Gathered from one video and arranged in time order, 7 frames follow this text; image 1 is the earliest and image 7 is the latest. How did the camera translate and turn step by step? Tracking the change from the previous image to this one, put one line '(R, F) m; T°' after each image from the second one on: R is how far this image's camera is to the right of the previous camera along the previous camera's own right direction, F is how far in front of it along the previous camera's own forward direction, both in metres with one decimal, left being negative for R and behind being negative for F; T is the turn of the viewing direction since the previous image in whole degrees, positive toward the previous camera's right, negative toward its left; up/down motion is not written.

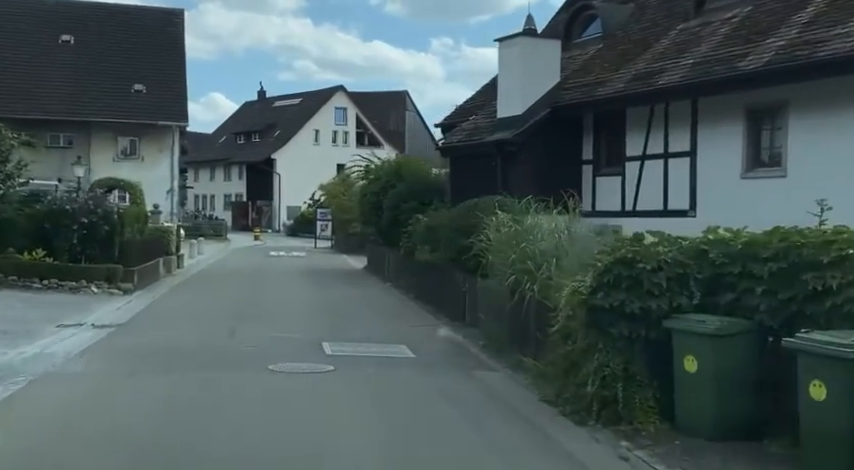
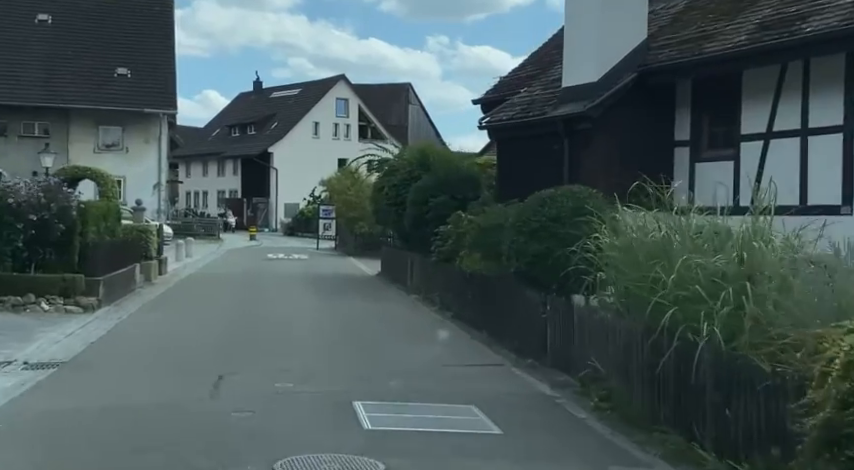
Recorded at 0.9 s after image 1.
(-0.9, +4.5) m; 0°
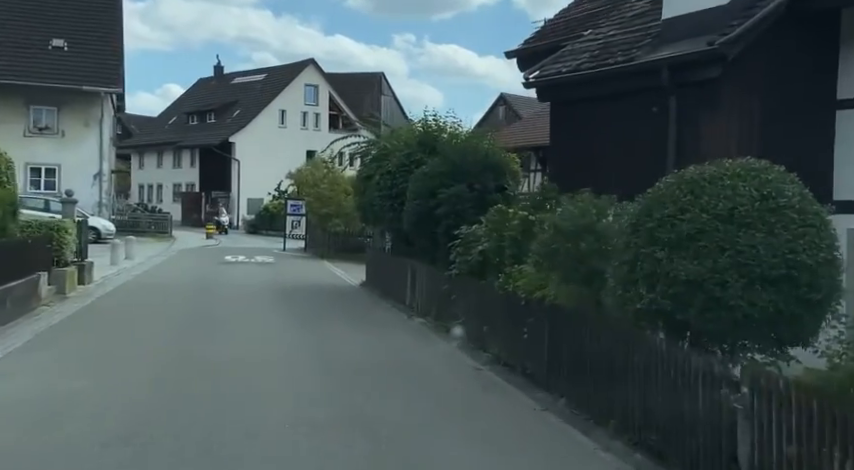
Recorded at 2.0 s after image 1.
(-0.8, +5.4) m; +2°
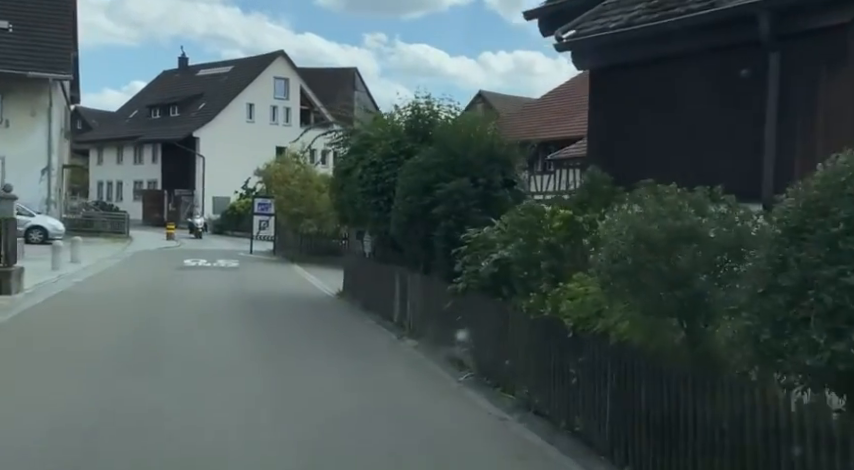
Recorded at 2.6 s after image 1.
(-0.4, +2.8) m; +2°
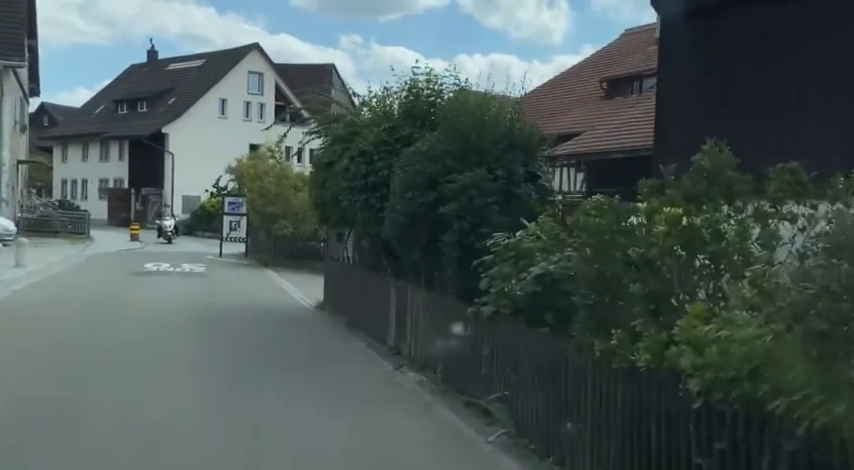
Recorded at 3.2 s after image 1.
(-0.4, +2.7) m; +2°
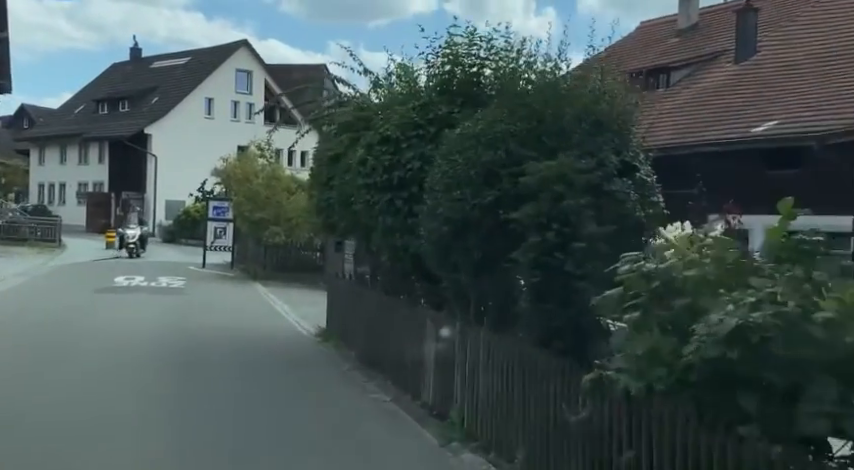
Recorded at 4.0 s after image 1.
(-0.6, +3.2) m; +1°
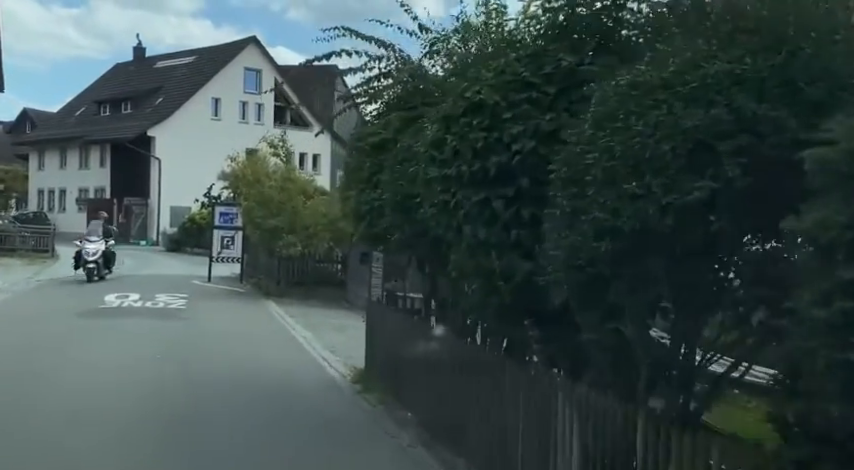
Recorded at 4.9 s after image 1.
(-0.8, +3.4) m; -1°
